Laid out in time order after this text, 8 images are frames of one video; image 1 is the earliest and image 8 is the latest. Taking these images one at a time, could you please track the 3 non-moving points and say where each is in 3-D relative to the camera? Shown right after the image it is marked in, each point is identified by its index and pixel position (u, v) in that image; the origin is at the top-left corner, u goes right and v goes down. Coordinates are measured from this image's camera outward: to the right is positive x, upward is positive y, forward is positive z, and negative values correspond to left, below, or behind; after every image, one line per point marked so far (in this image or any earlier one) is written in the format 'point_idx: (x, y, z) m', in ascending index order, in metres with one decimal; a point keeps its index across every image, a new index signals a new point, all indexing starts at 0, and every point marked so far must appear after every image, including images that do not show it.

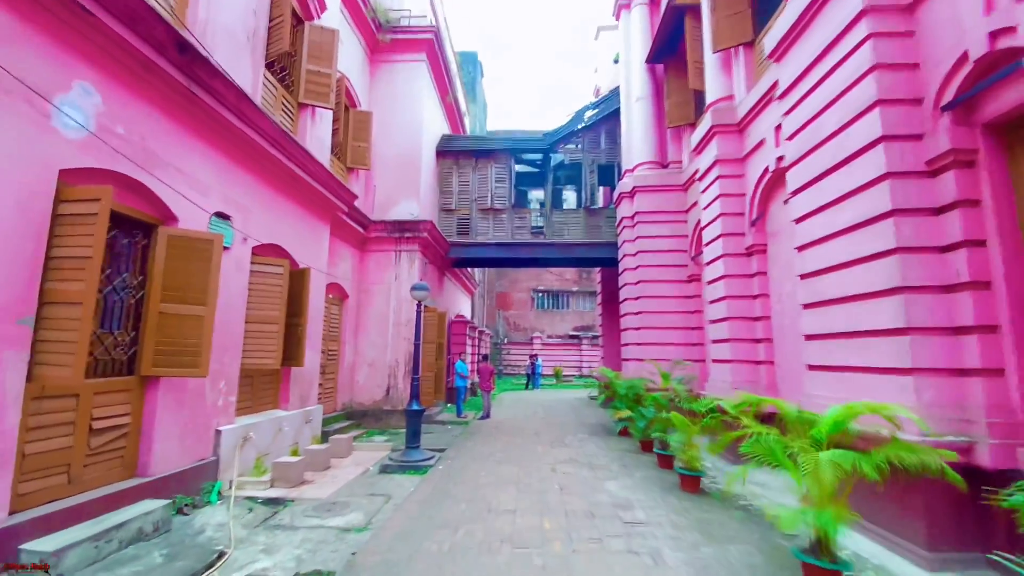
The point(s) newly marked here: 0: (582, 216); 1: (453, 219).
0: (+1.9, +1.9, +12.9) m
1: (-1.6, +1.8, +12.9) m
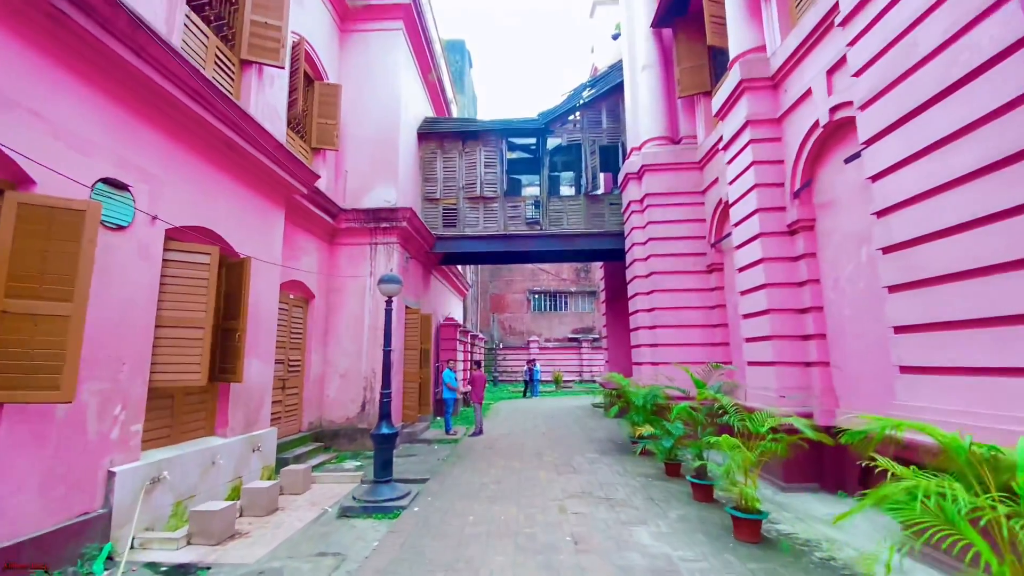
0: (+1.7, +2.0, +11.4) m
1: (-1.7, +1.8, +11.5) m
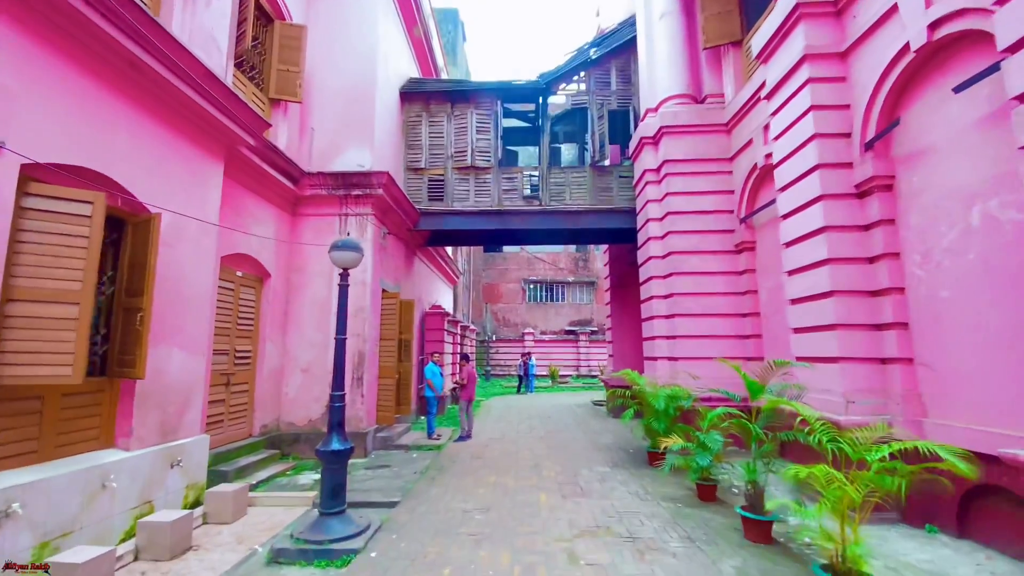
0: (+1.6, +2.3, +10.0) m
1: (-1.8, +2.2, +10.0) m
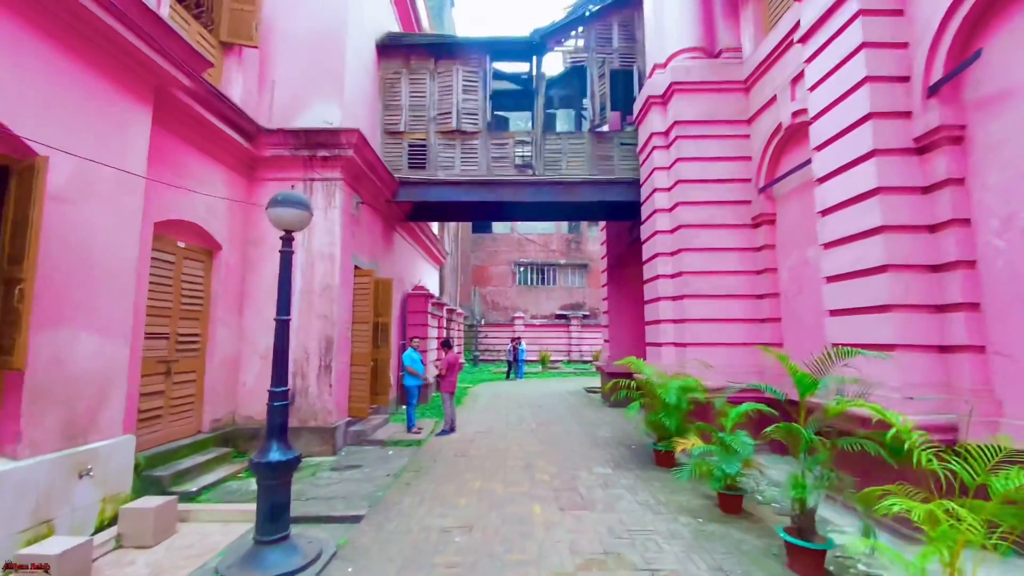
0: (+1.4, +2.7, +9.0) m
1: (-2.0, +2.6, +9.0) m
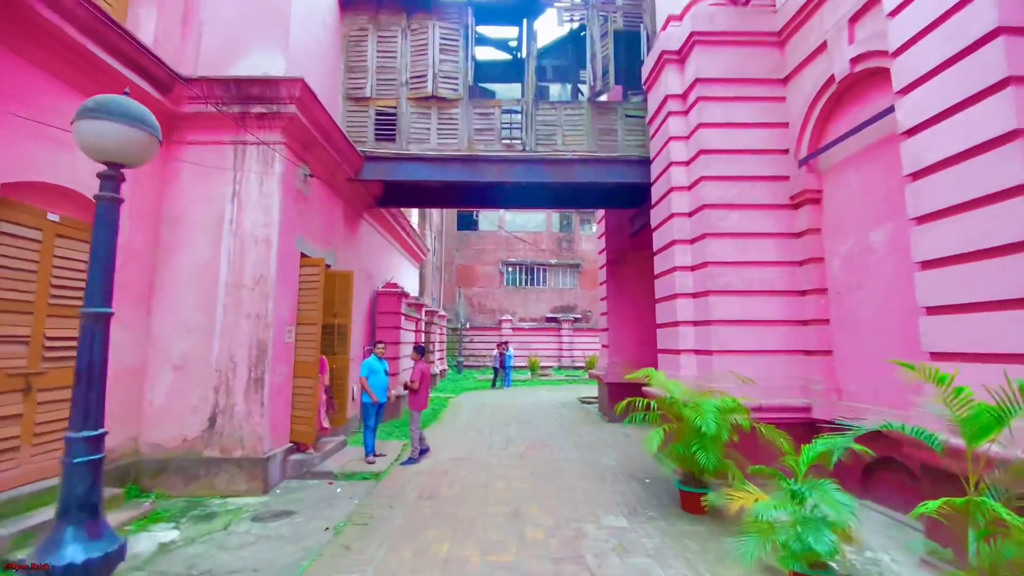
0: (+1.2, +2.8, +7.7) m
1: (-2.2, +2.7, +7.6) m
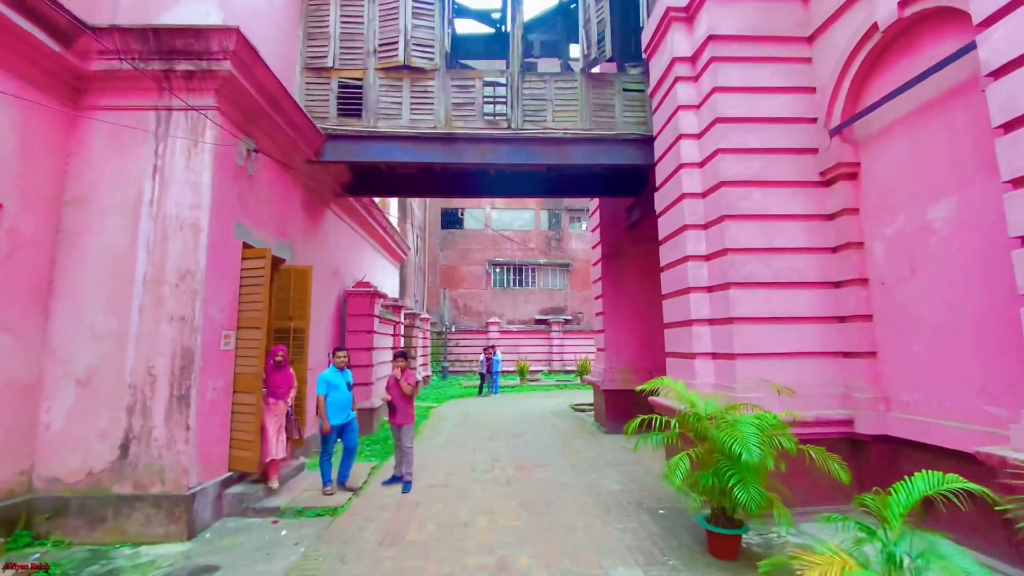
0: (+1.0, +2.8, +6.8) m
1: (-2.5, +2.7, +6.6) m
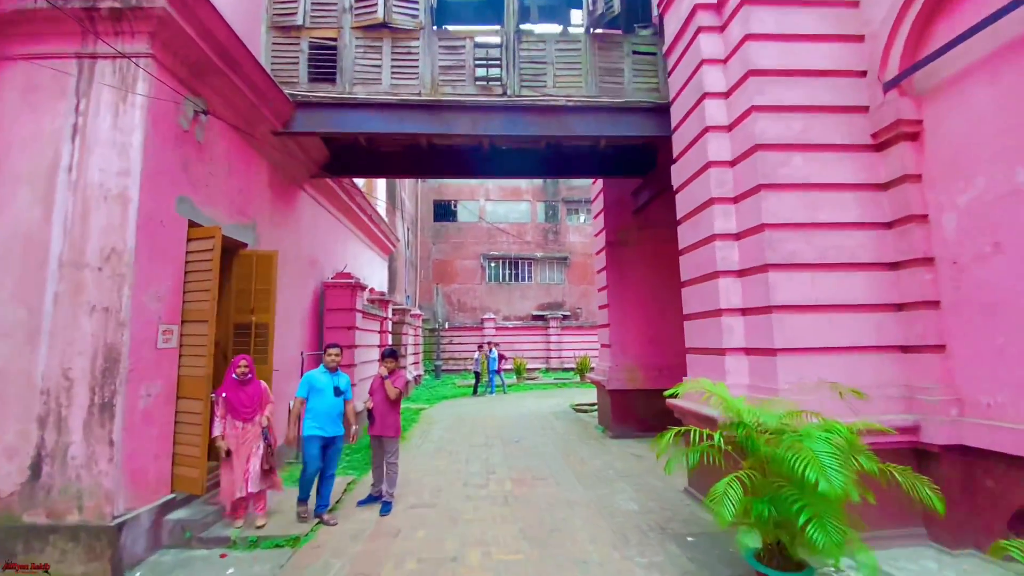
0: (+0.9, +3.0, +6.1) m
1: (-2.5, +2.9, +5.8) m
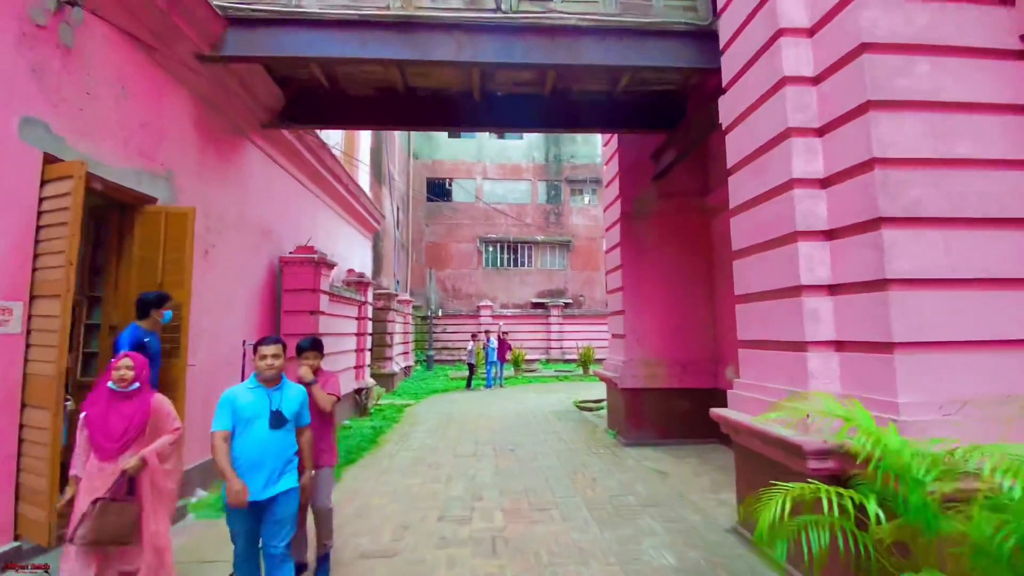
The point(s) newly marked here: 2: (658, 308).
0: (+0.9, +3.2, +4.8) m
1: (-2.6, +3.1, +4.5) m
2: (+1.9, -0.3, +6.4) m
